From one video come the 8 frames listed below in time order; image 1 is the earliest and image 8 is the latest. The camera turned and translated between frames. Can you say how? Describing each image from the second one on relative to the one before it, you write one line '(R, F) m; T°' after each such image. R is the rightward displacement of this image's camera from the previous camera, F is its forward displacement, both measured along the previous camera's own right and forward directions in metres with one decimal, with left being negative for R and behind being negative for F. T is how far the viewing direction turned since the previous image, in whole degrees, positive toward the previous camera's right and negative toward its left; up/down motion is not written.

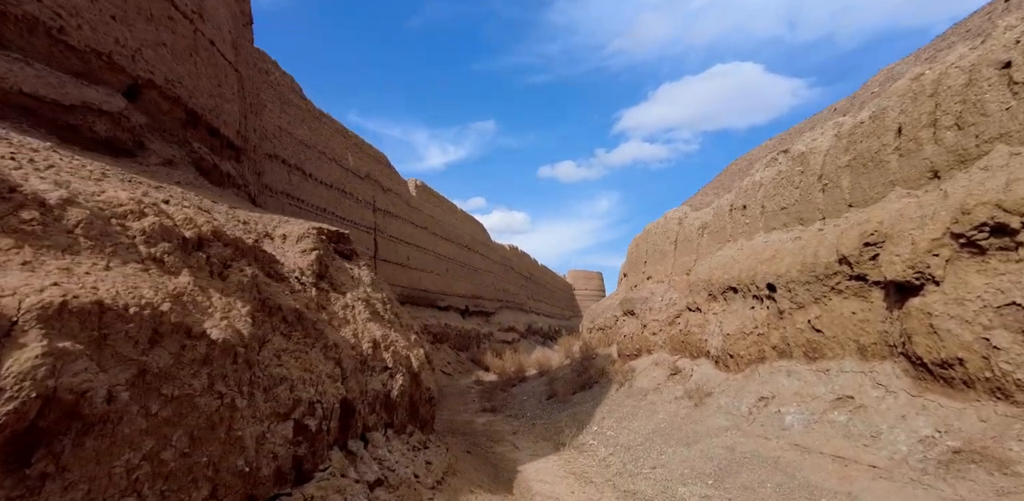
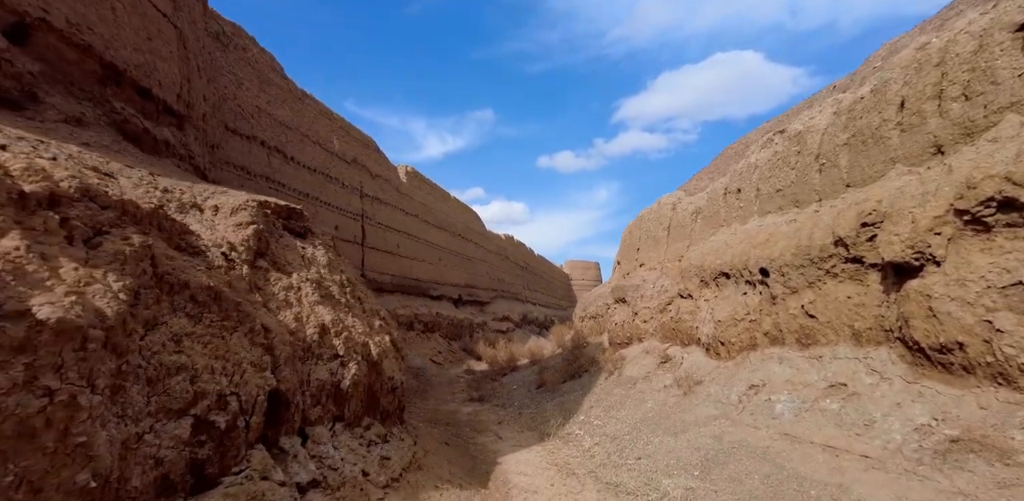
(+0.1, +0.2) m; 0°
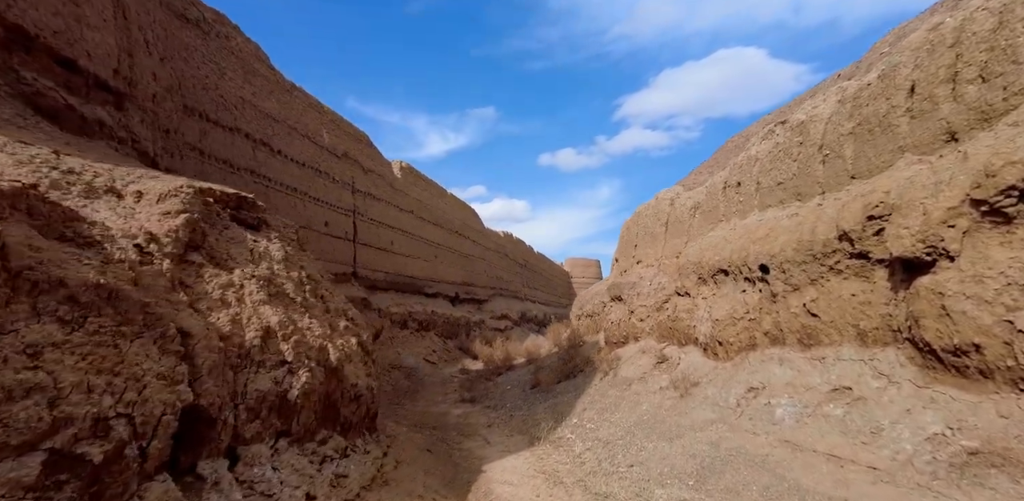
(+0.1, +0.2) m; 0°
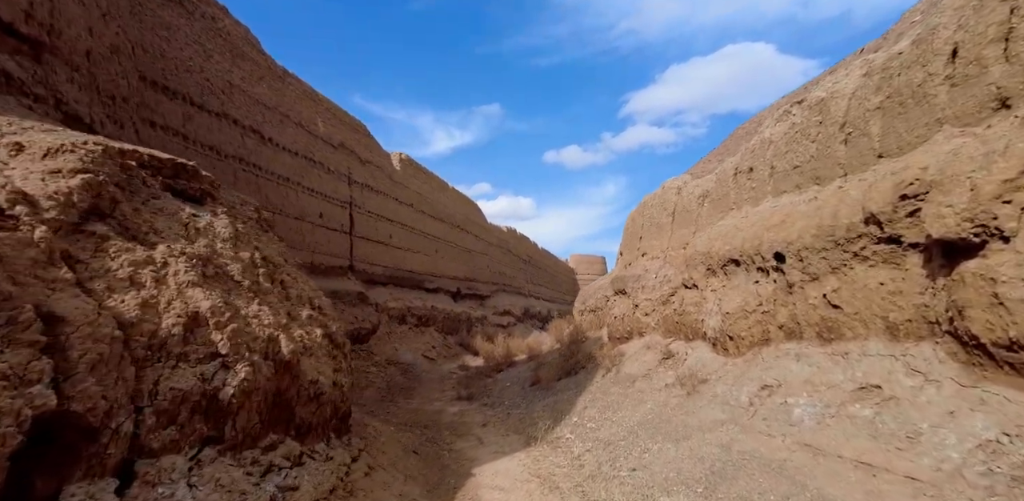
(+0.1, +0.3) m; -1°
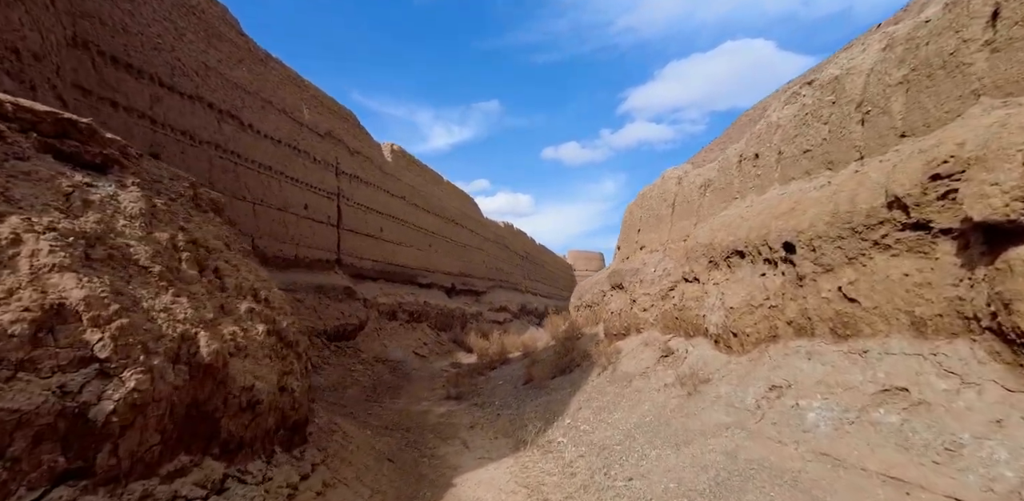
(+0.1, +0.4) m; 0°
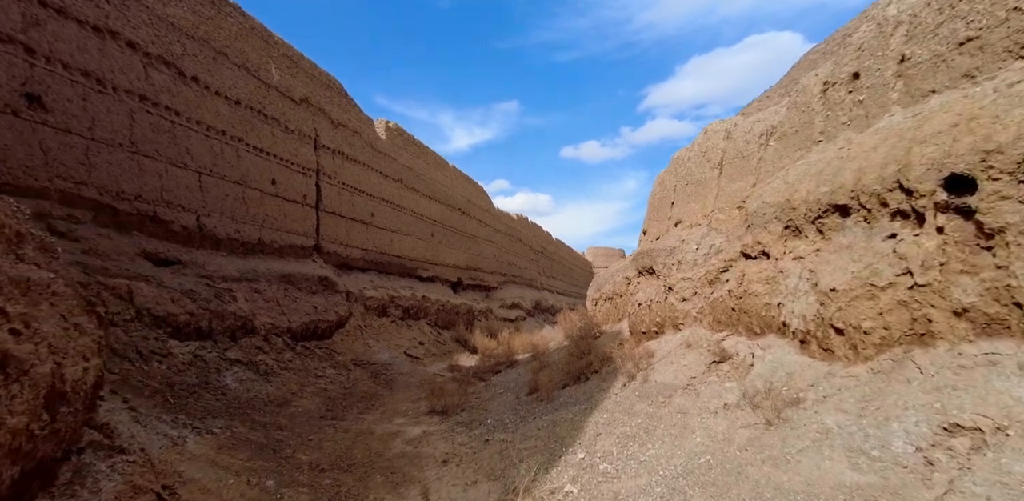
(+0.2, +1.7) m; -2°
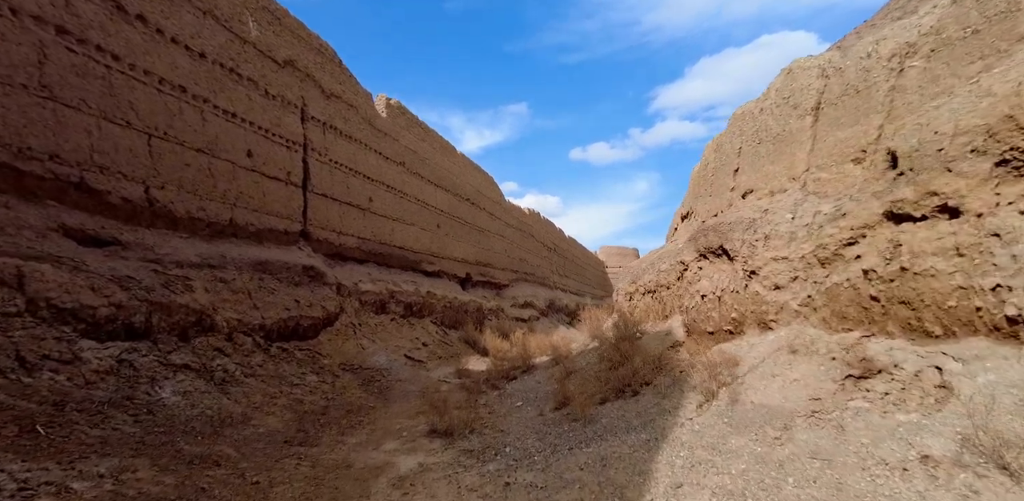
(-0.1, +1.5) m; -1°
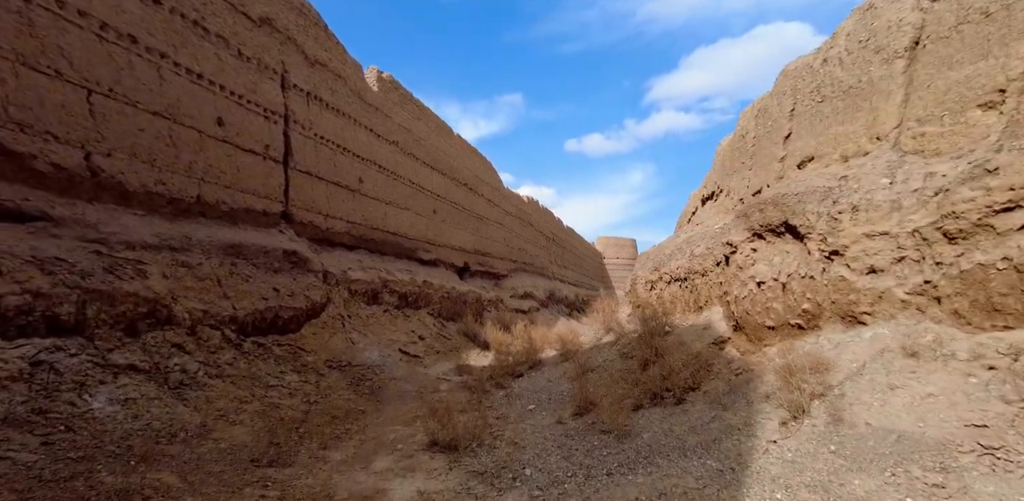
(-0.2, +0.9) m; 0°
